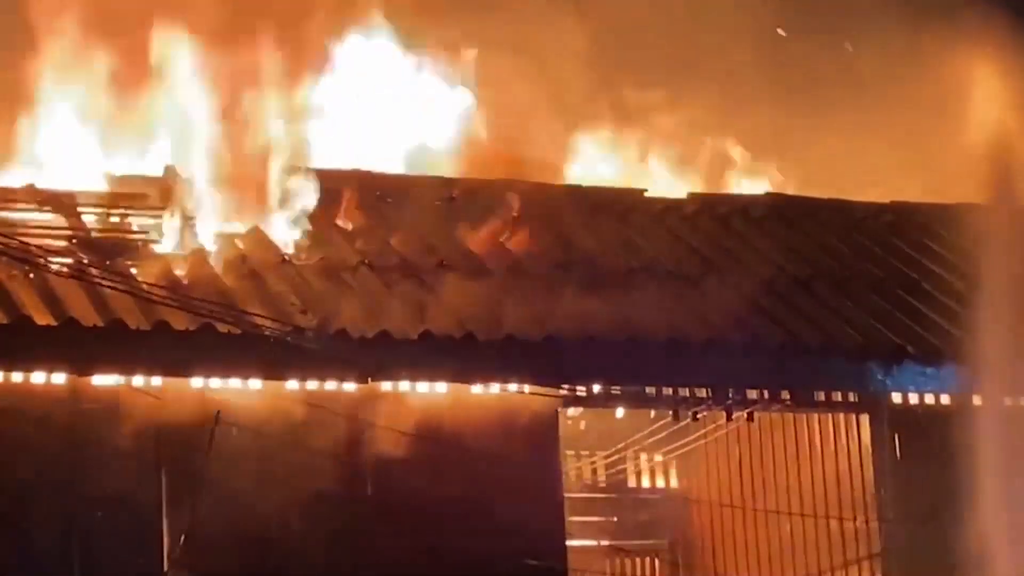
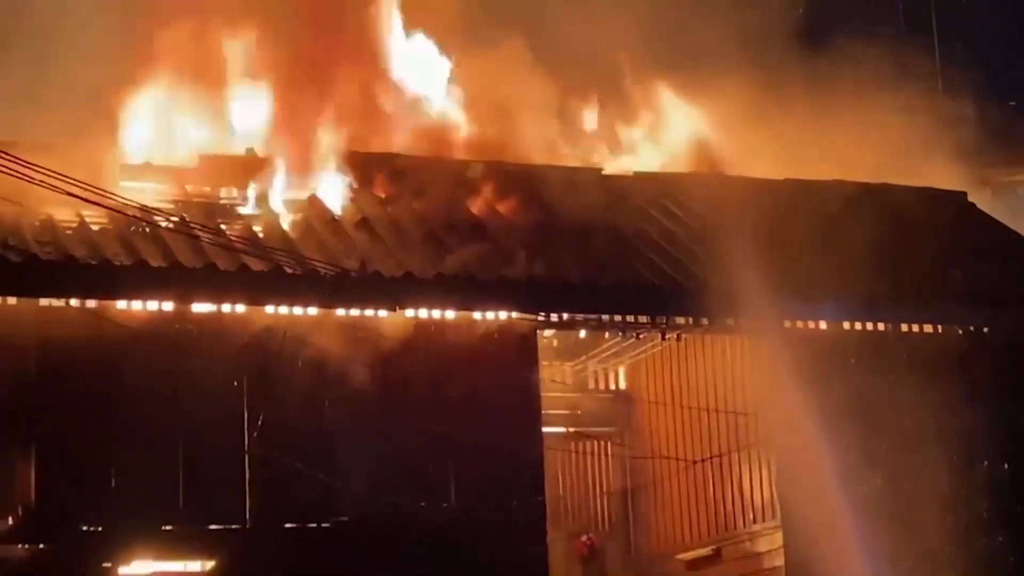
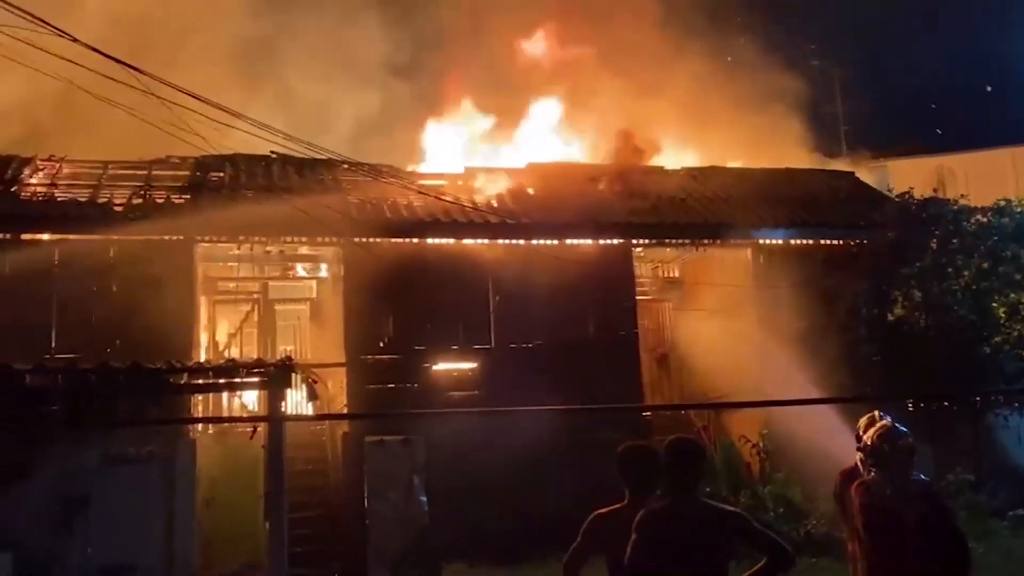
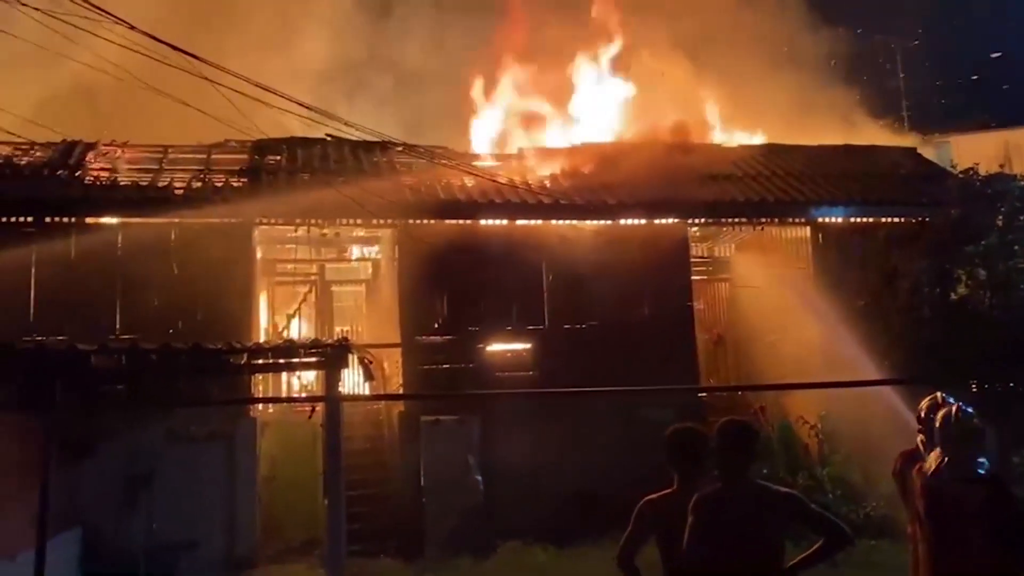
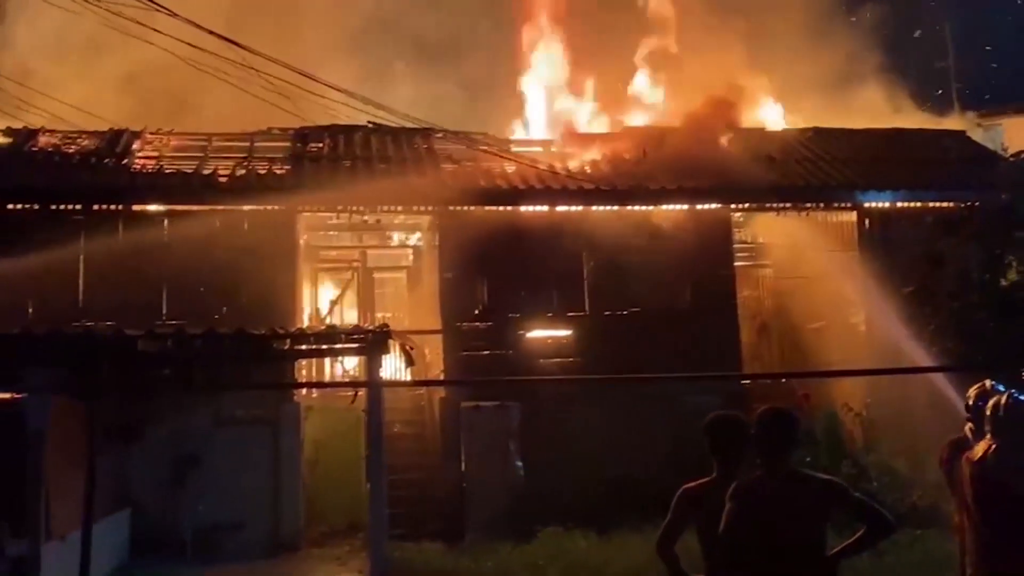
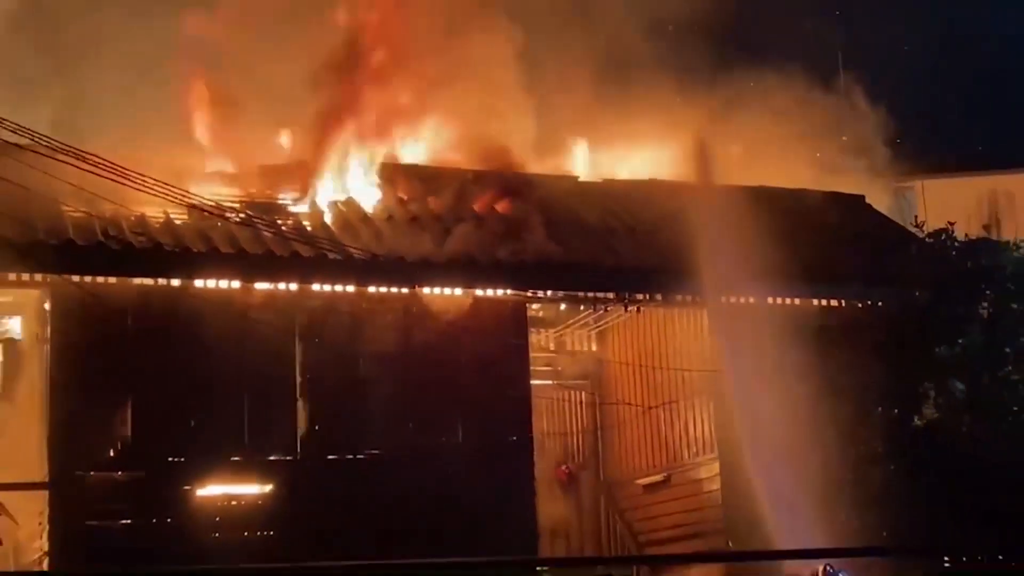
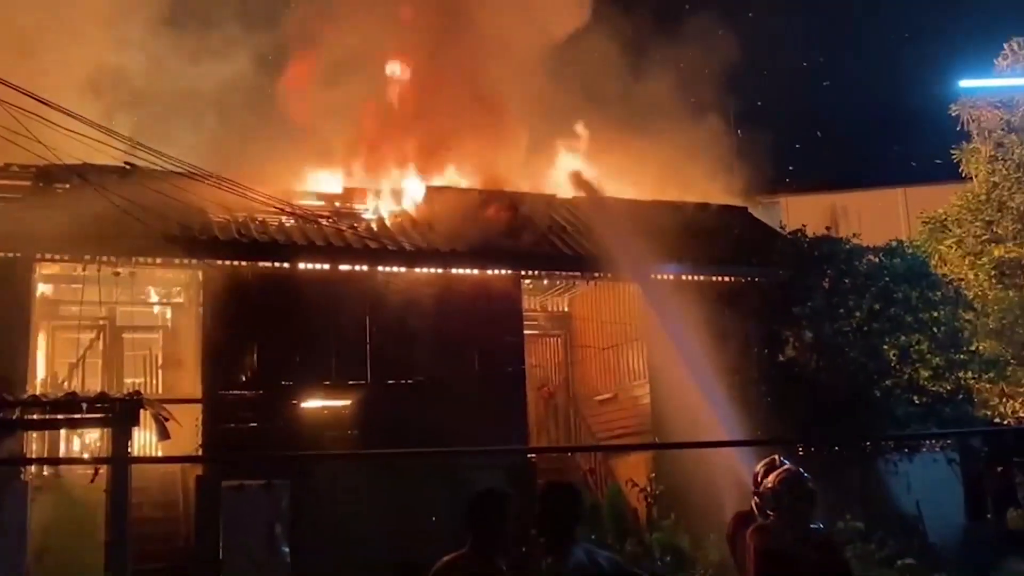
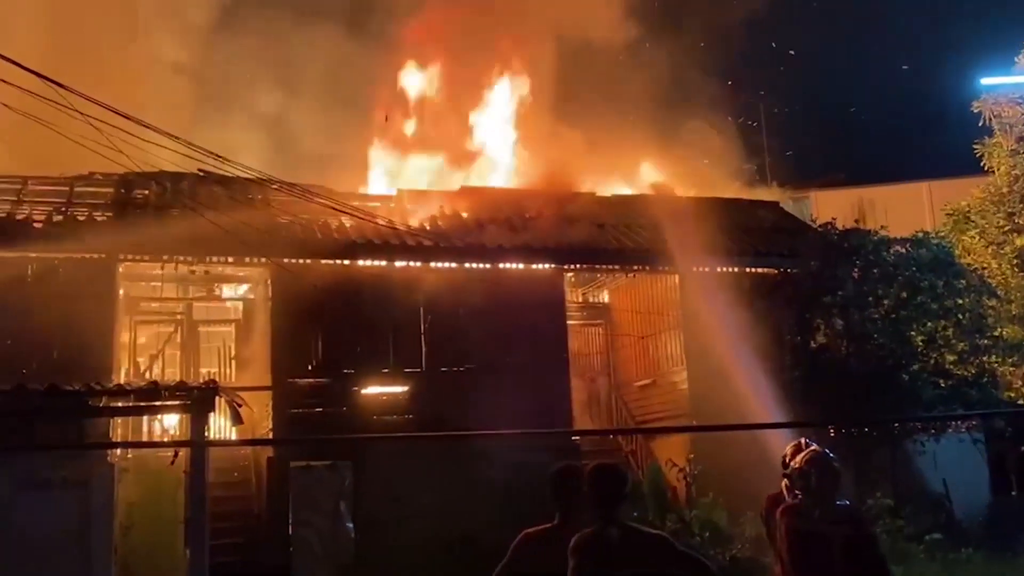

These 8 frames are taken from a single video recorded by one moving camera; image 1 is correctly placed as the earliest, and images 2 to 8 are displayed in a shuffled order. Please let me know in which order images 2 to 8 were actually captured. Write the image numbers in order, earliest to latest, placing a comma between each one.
2, 6, 7, 8, 3, 4, 5
